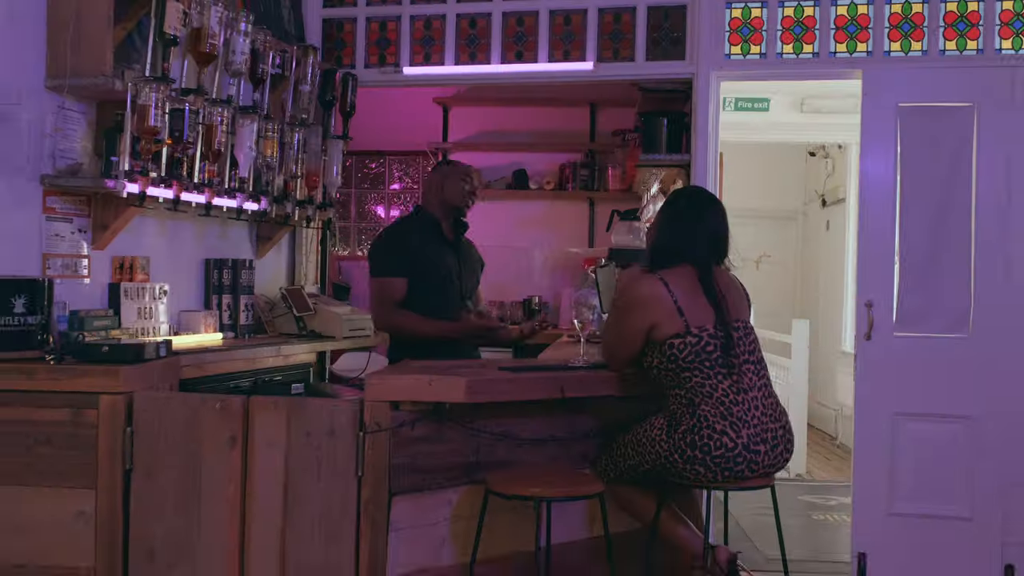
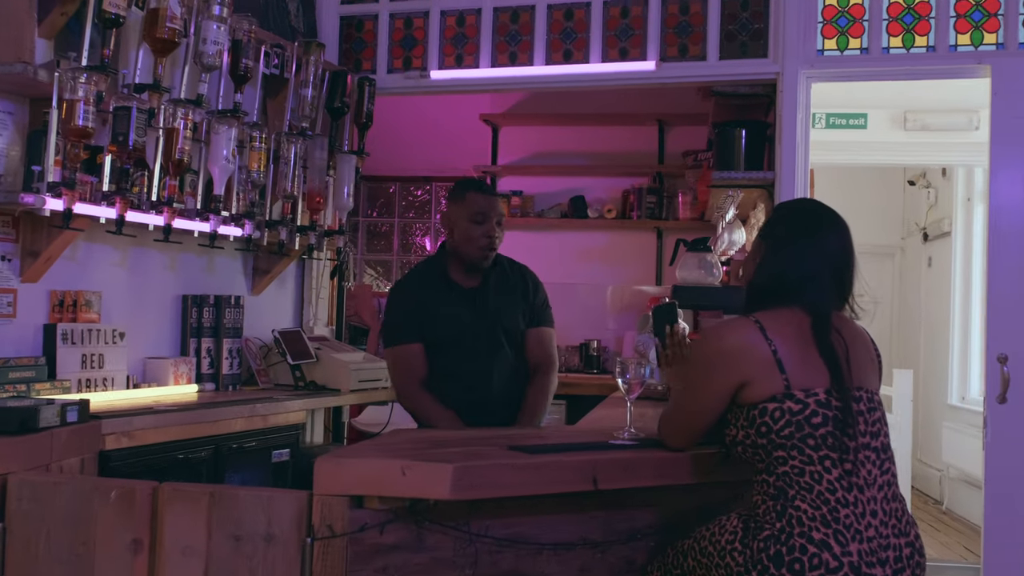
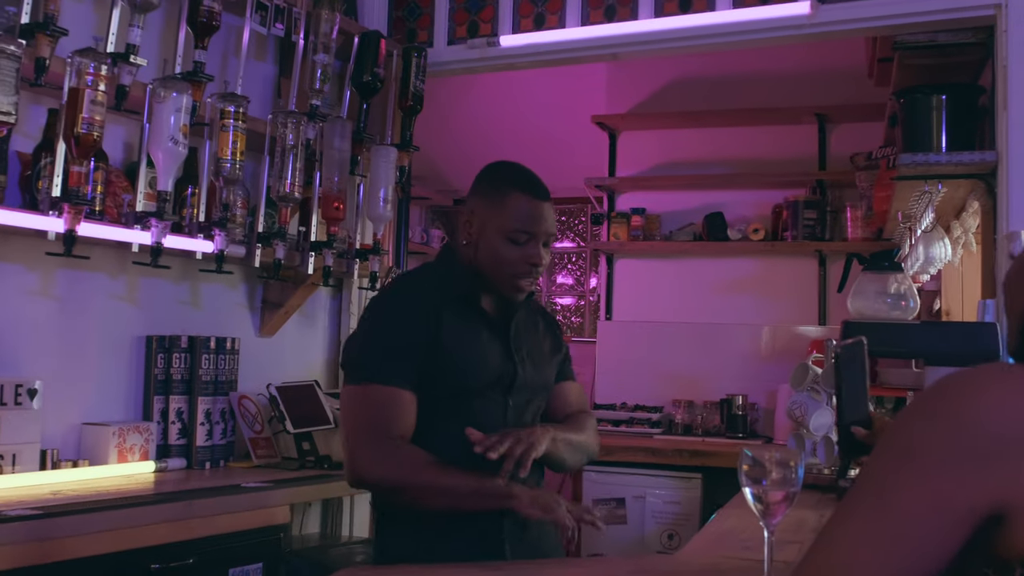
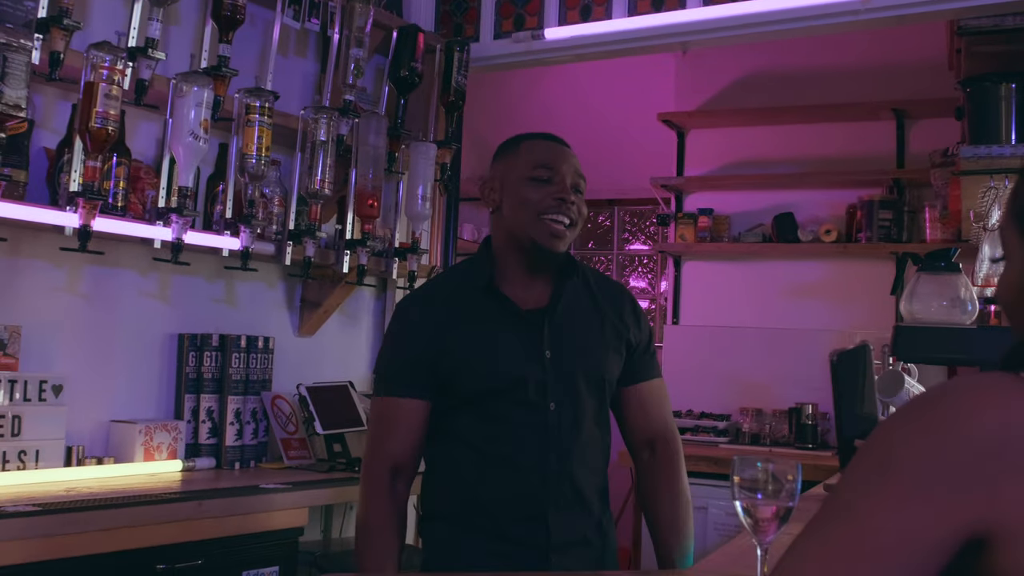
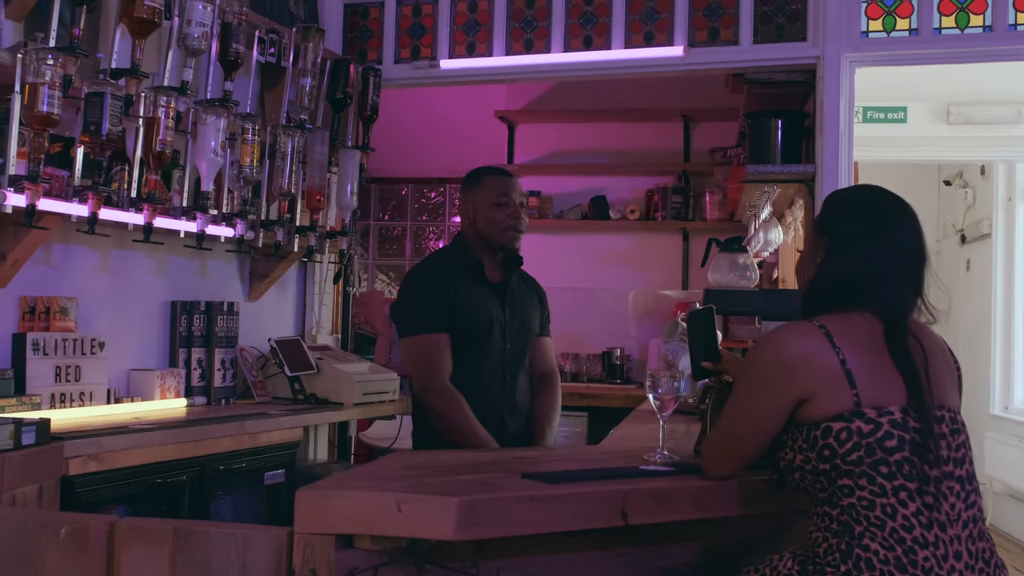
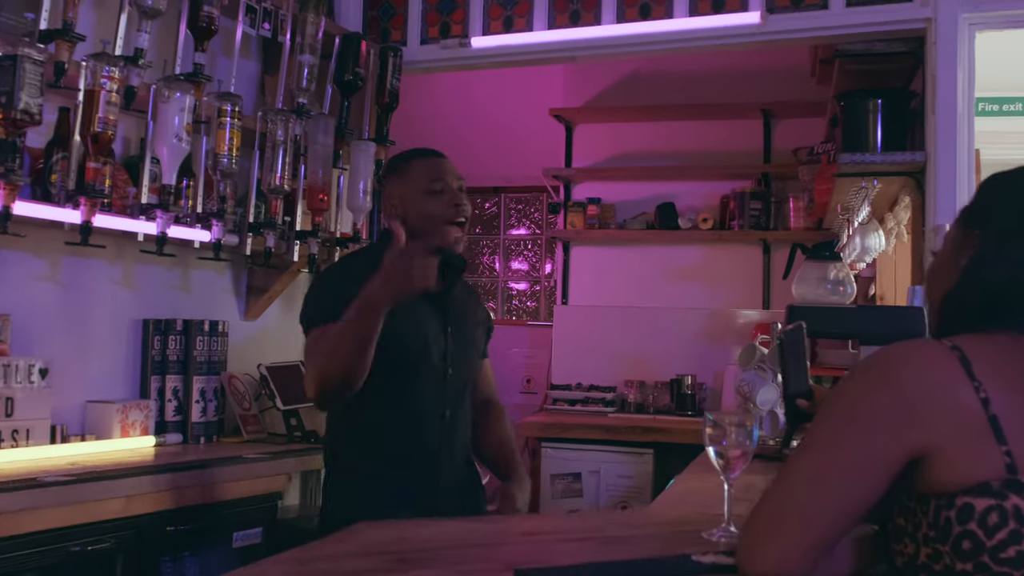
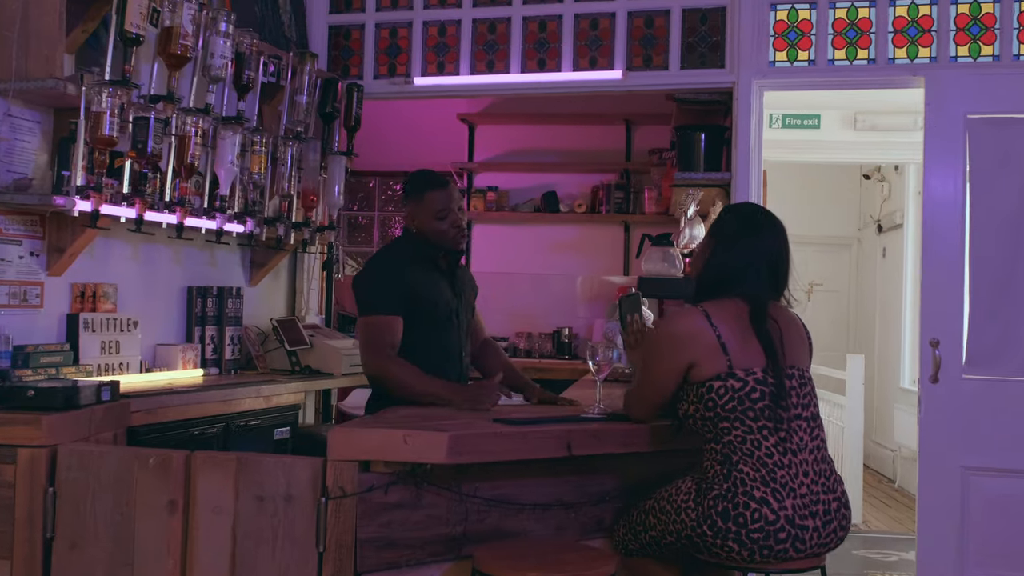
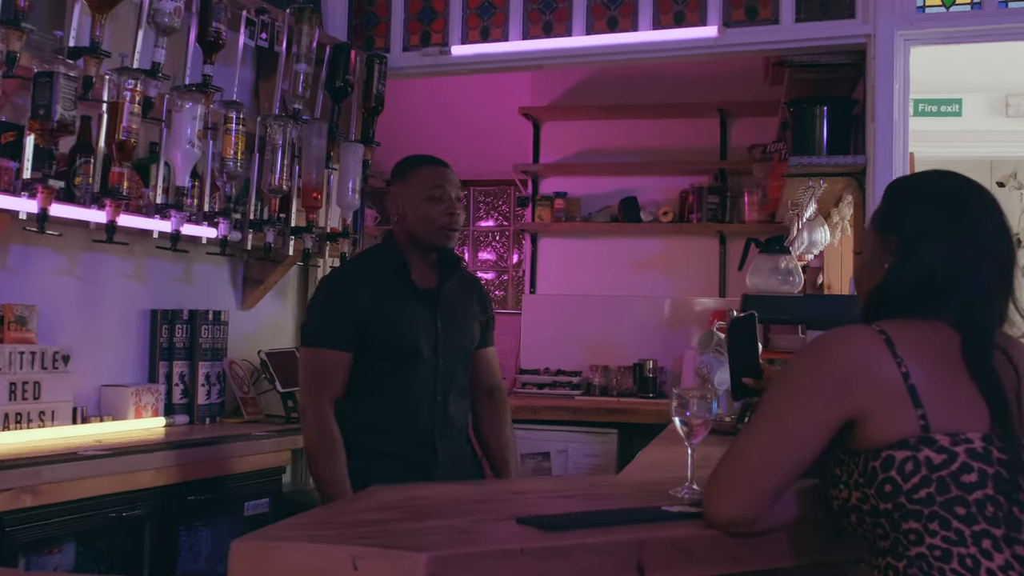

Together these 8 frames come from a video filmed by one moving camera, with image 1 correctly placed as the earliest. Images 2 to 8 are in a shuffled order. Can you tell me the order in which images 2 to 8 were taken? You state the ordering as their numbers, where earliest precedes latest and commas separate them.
7, 2, 5, 8, 6, 3, 4
